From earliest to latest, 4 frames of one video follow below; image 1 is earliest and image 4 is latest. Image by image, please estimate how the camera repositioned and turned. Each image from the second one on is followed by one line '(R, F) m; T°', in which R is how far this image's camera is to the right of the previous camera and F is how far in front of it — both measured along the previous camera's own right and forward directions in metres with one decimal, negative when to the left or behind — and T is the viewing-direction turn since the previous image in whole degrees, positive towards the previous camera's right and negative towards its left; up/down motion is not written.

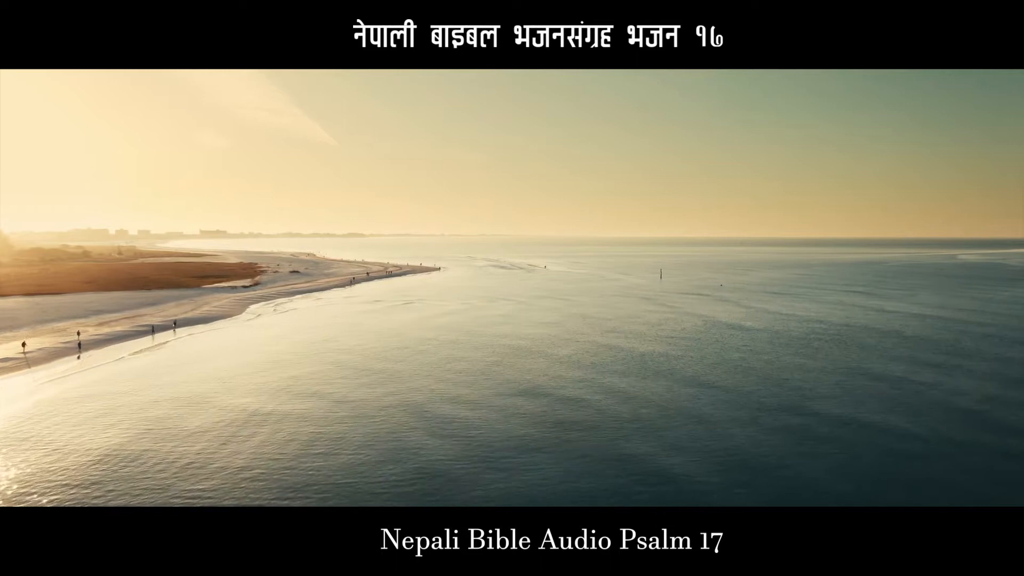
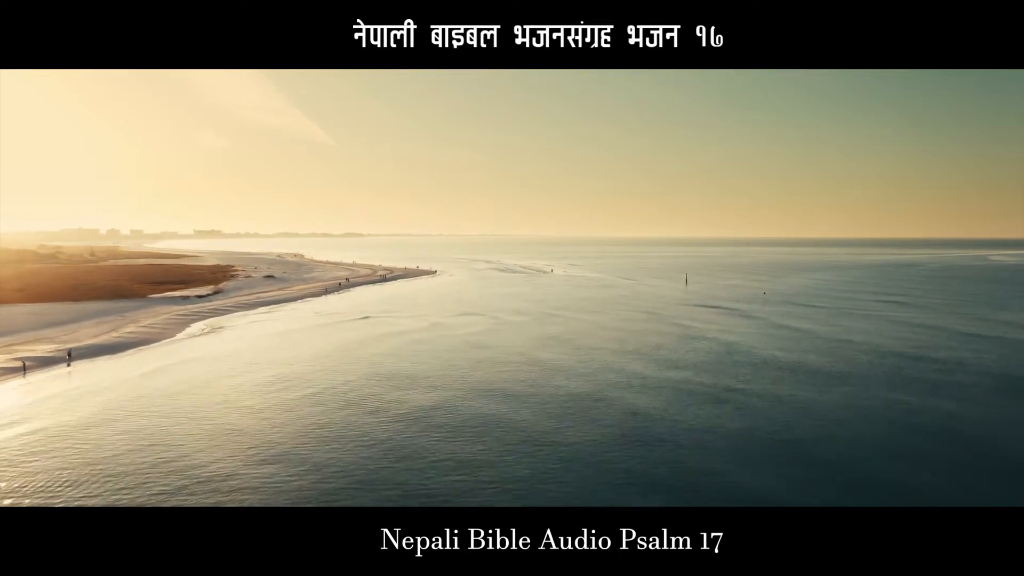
(-0.1, +1.6) m; 0°
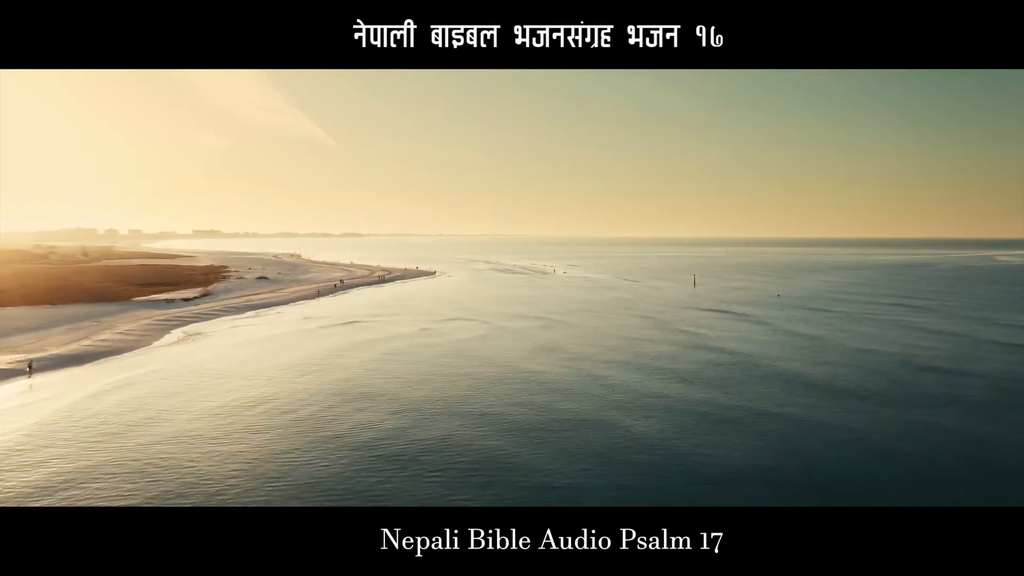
(0.0, +0.4) m; 0°
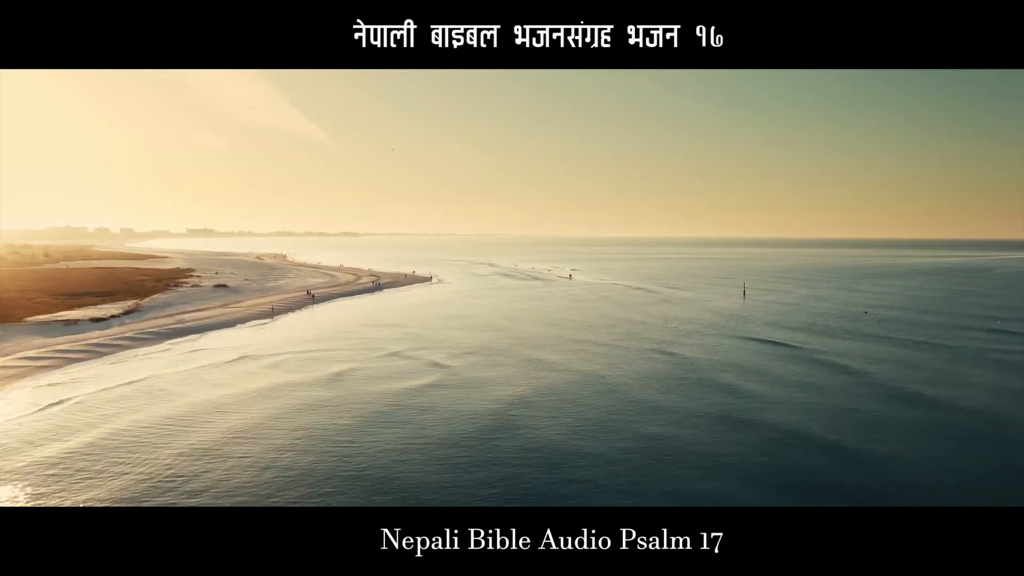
(-0.2, +2.0) m; 0°
